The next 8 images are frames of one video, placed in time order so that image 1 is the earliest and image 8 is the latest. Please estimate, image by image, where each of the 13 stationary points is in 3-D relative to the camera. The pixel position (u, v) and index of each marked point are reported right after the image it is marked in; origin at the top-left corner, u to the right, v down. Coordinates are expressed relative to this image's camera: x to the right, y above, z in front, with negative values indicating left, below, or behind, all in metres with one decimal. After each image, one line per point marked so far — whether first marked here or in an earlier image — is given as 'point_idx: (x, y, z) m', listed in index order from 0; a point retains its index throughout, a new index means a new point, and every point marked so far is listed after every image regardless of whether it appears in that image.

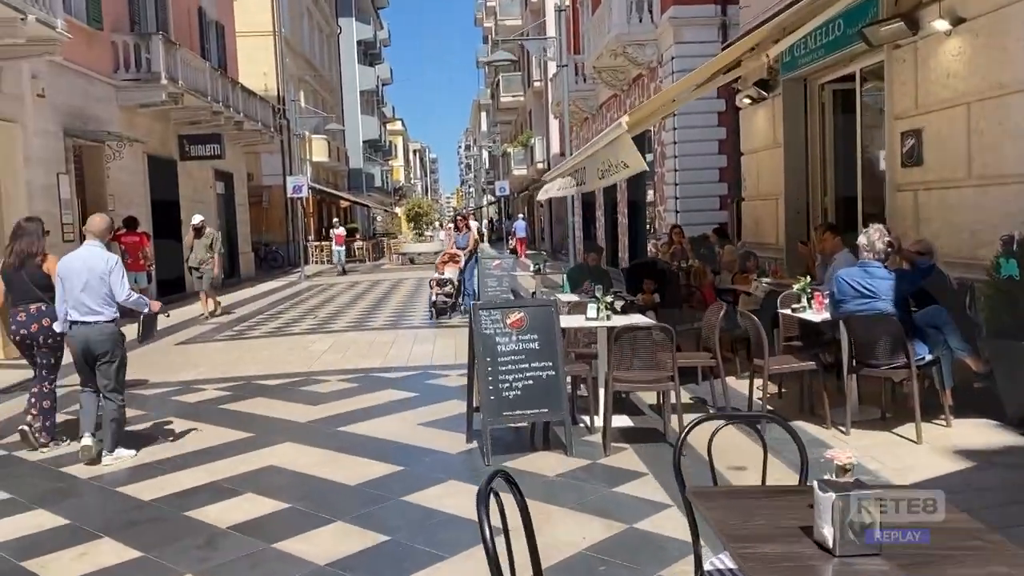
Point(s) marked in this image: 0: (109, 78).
0: (-7.5, +3.9, +16.2) m
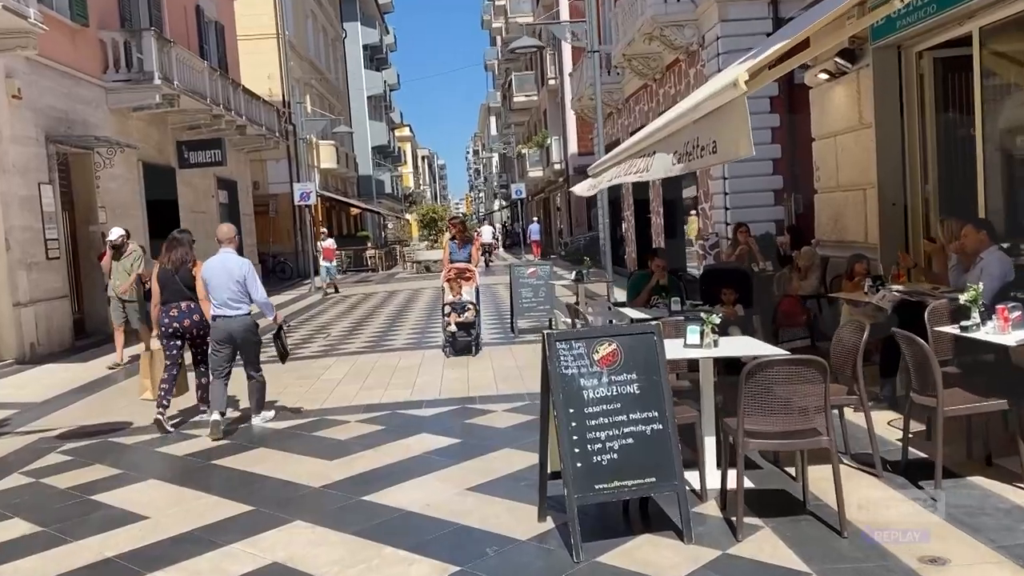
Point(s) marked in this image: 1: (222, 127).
0: (-7.1, +3.6, +14.8) m
1: (-6.5, +3.6, +19.4) m
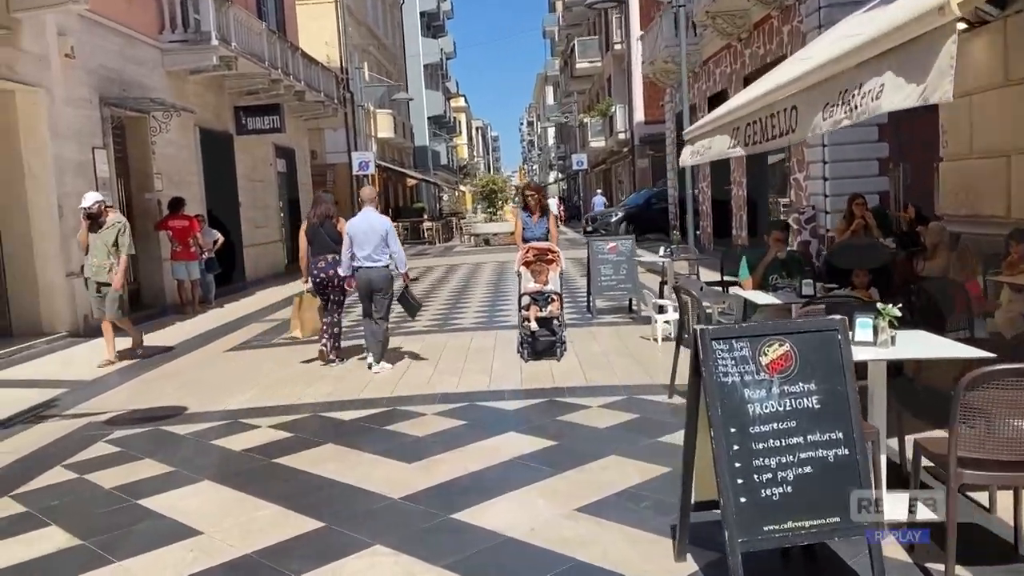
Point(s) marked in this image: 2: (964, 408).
0: (-5.9, +4.1, +14.2) m
1: (-5.0, +4.3, +18.8) m
2: (+1.6, -0.4, +3.1) m
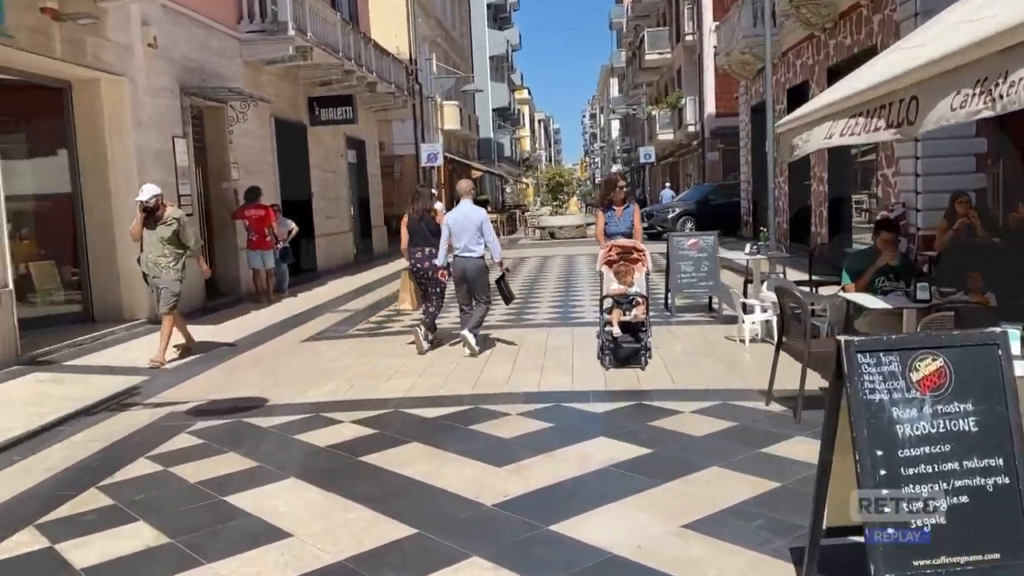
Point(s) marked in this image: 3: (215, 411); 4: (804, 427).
0: (-4.6, +4.3, +14.3) m
1: (-3.5, +4.5, +18.8) m
2: (+2.0, -0.5, +2.7) m
3: (-2.3, -0.9, +6.5) m
4: (+1.8, -0.8, +5.3) m
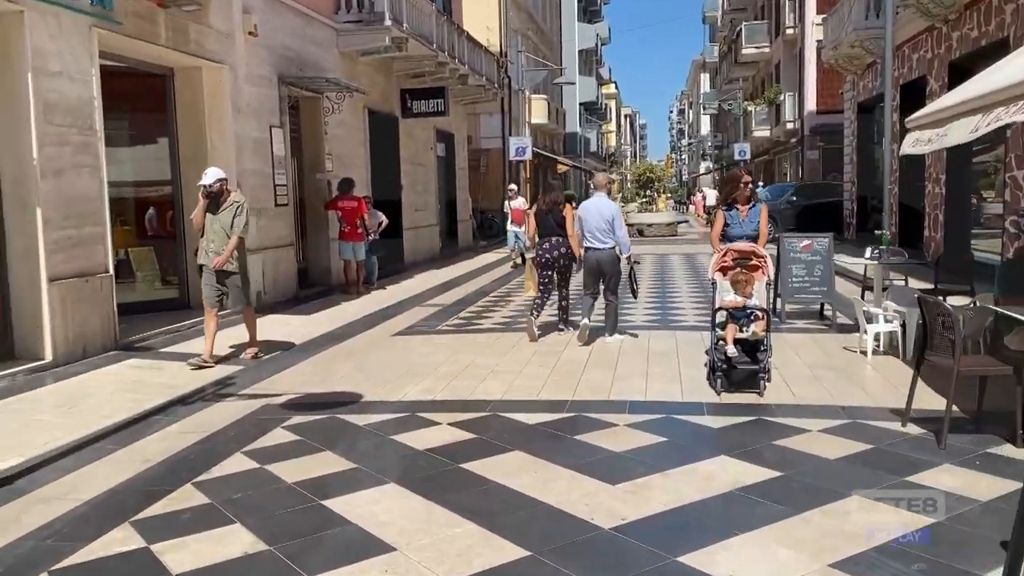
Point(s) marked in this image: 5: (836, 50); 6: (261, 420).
0: (-3.0, +4.4, +14.3) m
1: (-1.4, +4.6, +18.7) m
2: (+2.4, -0.5, +2.2) m
3: (-1.5, -0.9, +6.4) m
4: (+2.4, -0.9, +4.7) m
5: (+7.4, +5.5, +19.8) m
6: (-1.8, -0.9, +6.1) m
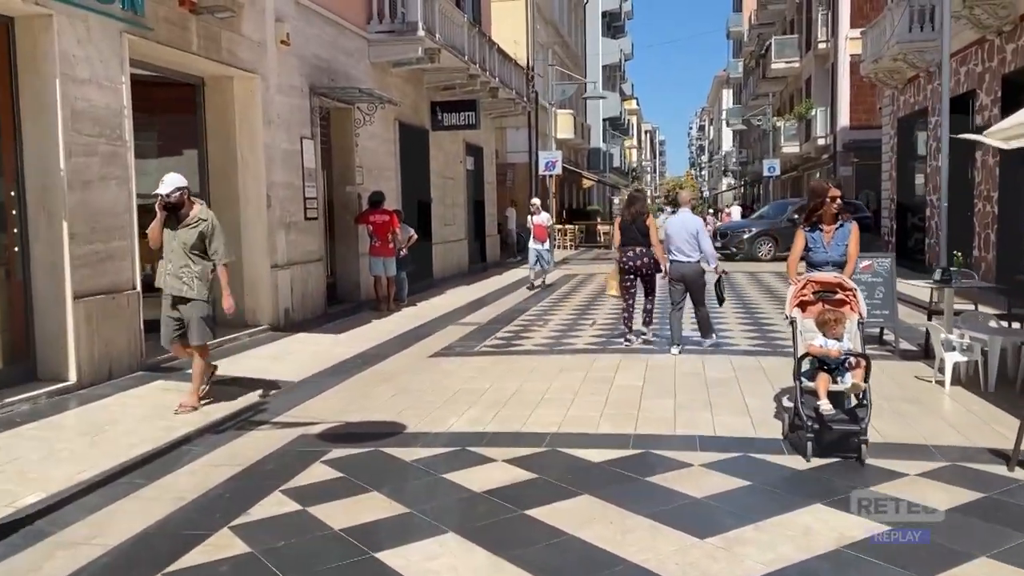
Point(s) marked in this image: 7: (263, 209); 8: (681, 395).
0: (-2.4, +4.2, +14.0) m
1: (-0.8, +4.3, +18.3) m
2: (+2.7, -0.7, +1.7) m
3: (-1.1, -1.0, +5.9) m
4: (+2.7, -1.1, +4.2) m
5: (+8.2, +5.0, +19.3) m
6: (-1.4, -1.1, +5.6) m
7: (-3.1, +1.0, +10.5) m
8: (+1.3, -0.8, +6.7) m
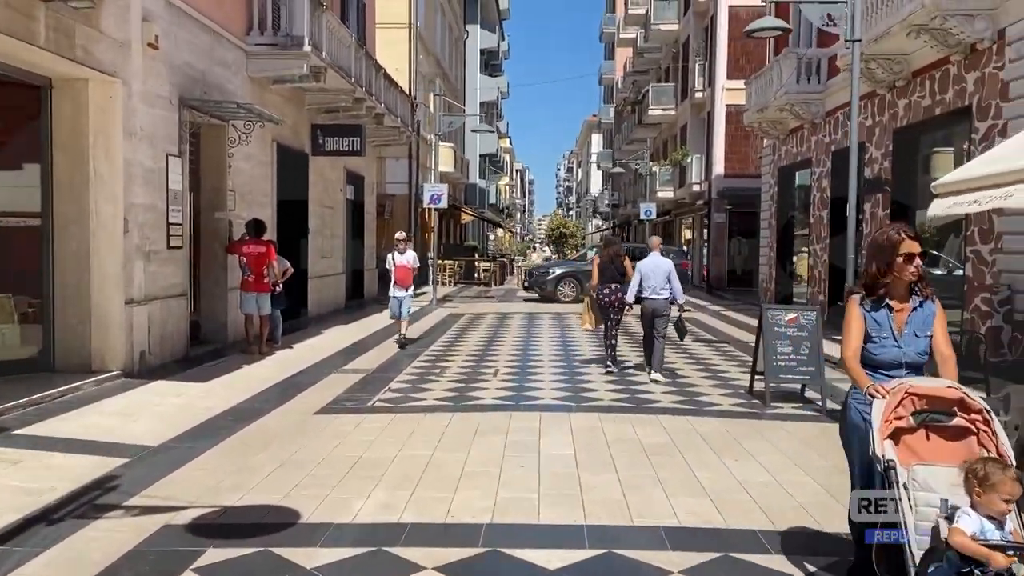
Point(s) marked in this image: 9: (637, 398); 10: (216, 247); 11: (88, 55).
0: (-4.0, +3.6, +12.6) m
1: (-3.0, +3.5, +17.2) m
2: (+2.9, -0.9, +1.0) m
3: (-1.5, -1.3, +4.7) m
4: (+2.5, -1.4, +3.5) m
5: (+5.7, +4.0, +19.5) m
6: (-1.8, -1.3, +4.3) m
7: (-4.1, +0.6, +9.0) m
8: (+0.7, -1.2, +5.8) m
9: (+1.3, -1.1, +8.8) m
10: (-4.1, +0.6, +12.0) m
11: (-4.1, +2.3, +8.4) m
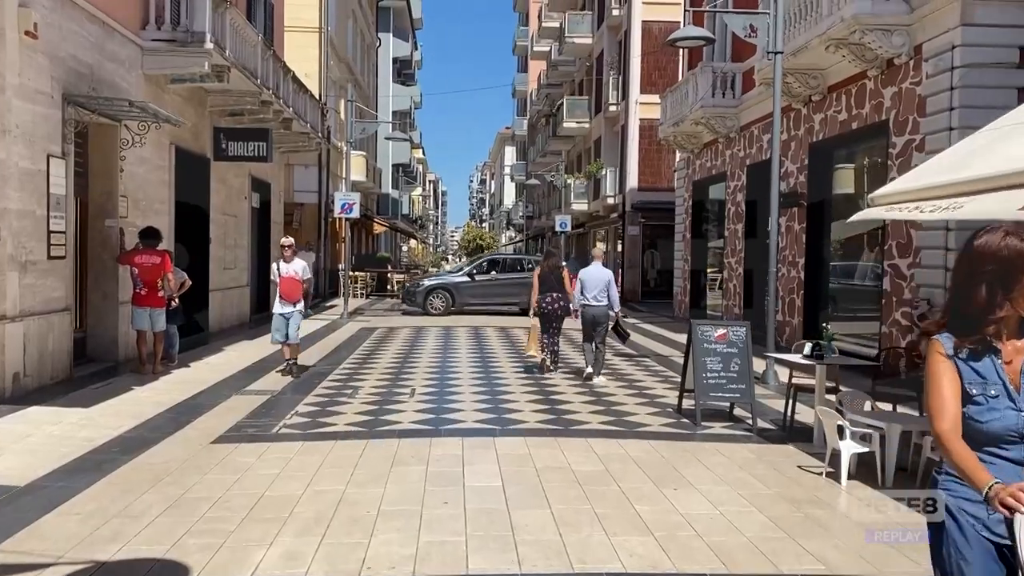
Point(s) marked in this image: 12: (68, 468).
0: (-5.1, +3.4, +11.7) m
1: (-4.6, +3.2, +16.3) m
2: (+2.9, -0.9, +0.8) m
3: (-1.9, -1.4, +3.9) m
4: (+2.3, -1.5, +3.2) m
5: (+3.8, +3.7, +19.5) m
6: (-2.1, -1.4, +3.6) m
7: (-4.9, +0.4, +8.0) m
8: (+0.3, -1.3, +5.3) m
9: (+0.5, -1.3, +8.3) m
10: (-5.2, +0.4, +11.0) m
11: (-4.8, +2.1, +7.5) m
12: (-3.2, -1.3, +6.2) m
